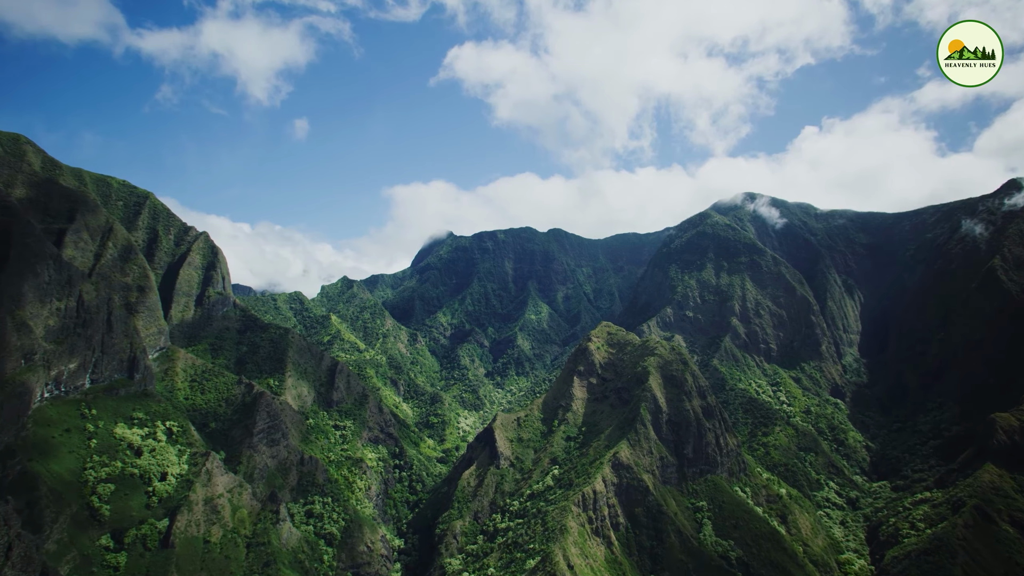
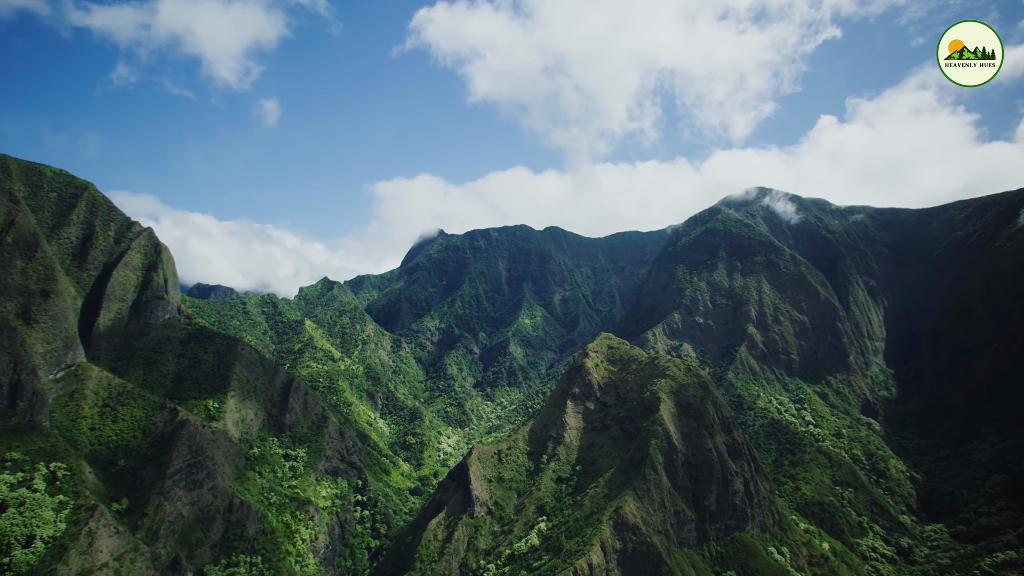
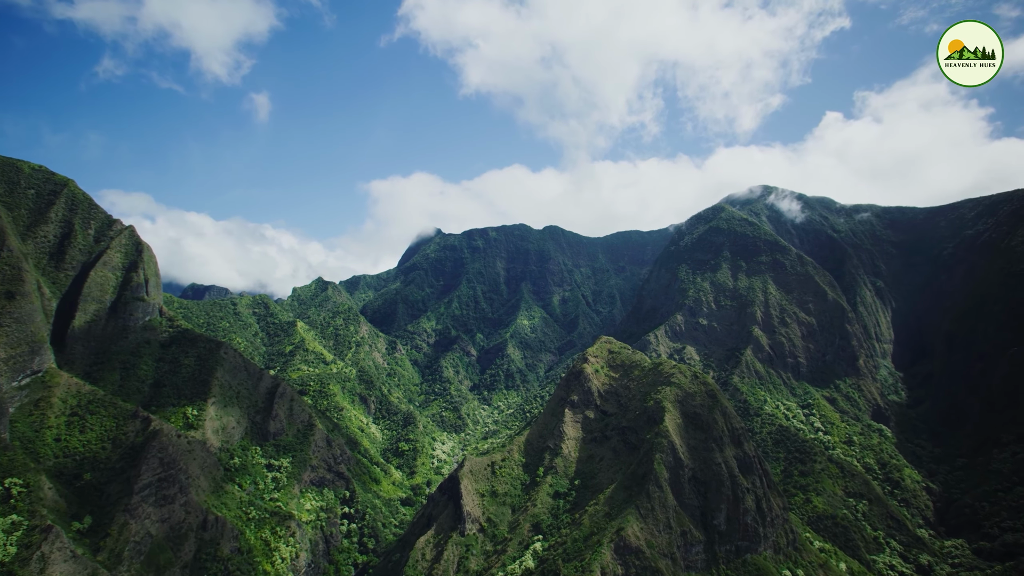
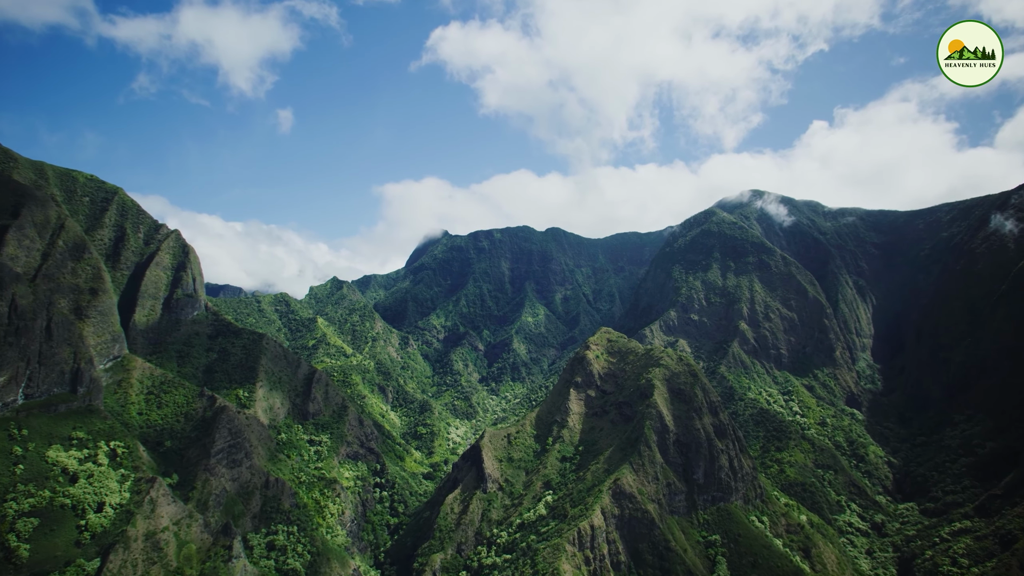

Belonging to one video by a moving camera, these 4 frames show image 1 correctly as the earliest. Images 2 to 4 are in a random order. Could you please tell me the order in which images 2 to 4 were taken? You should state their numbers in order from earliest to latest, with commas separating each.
4, 2, 3
